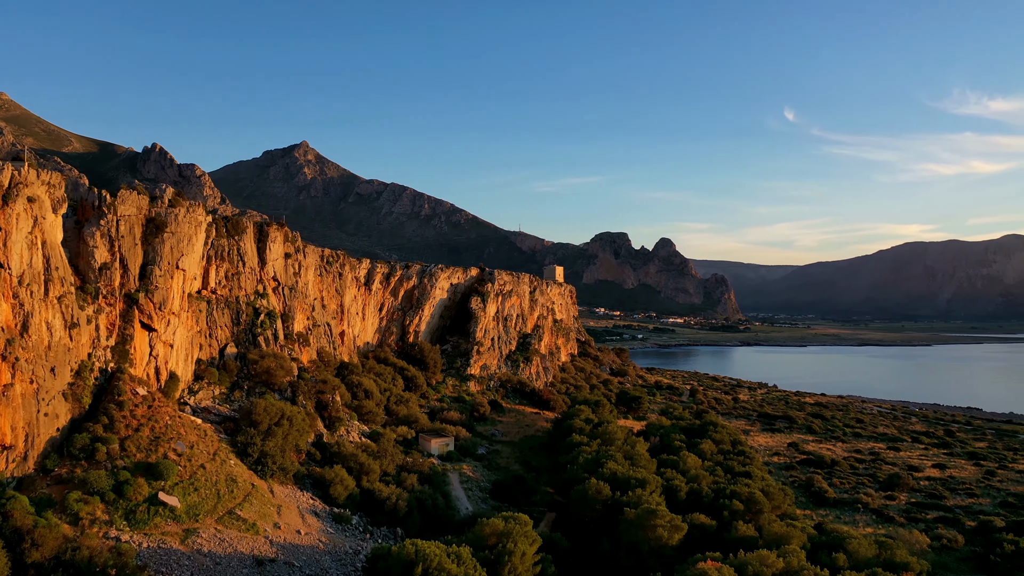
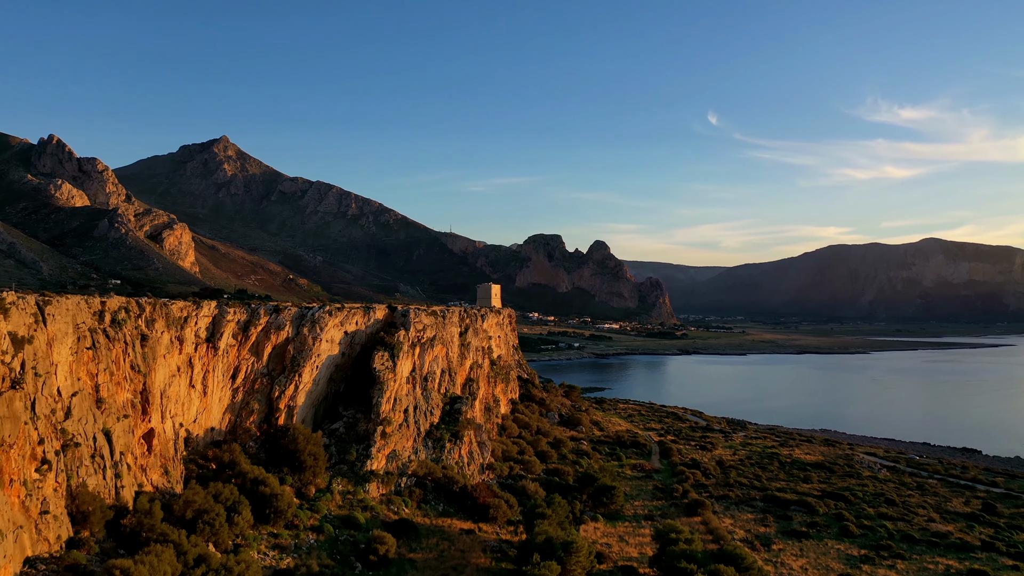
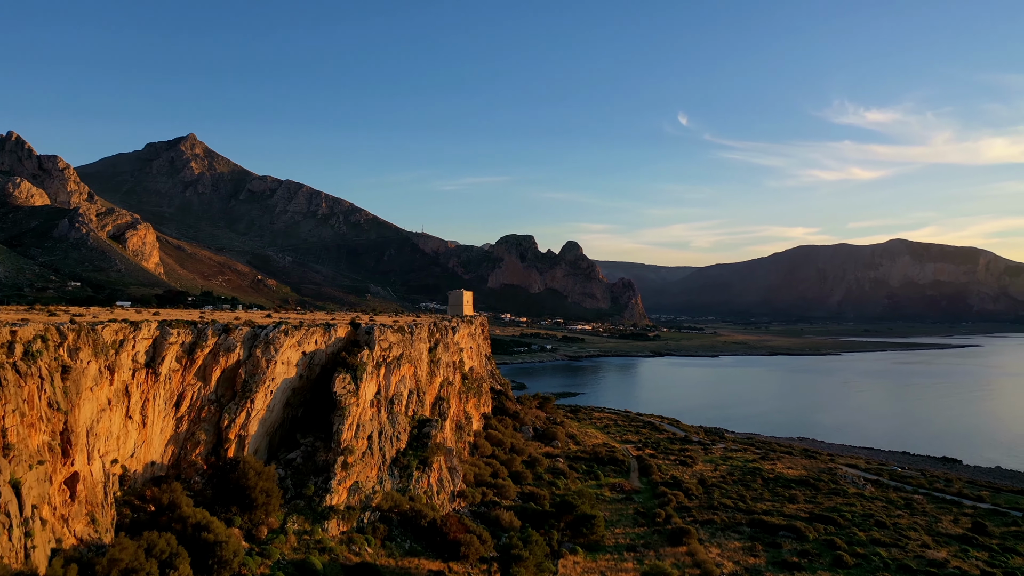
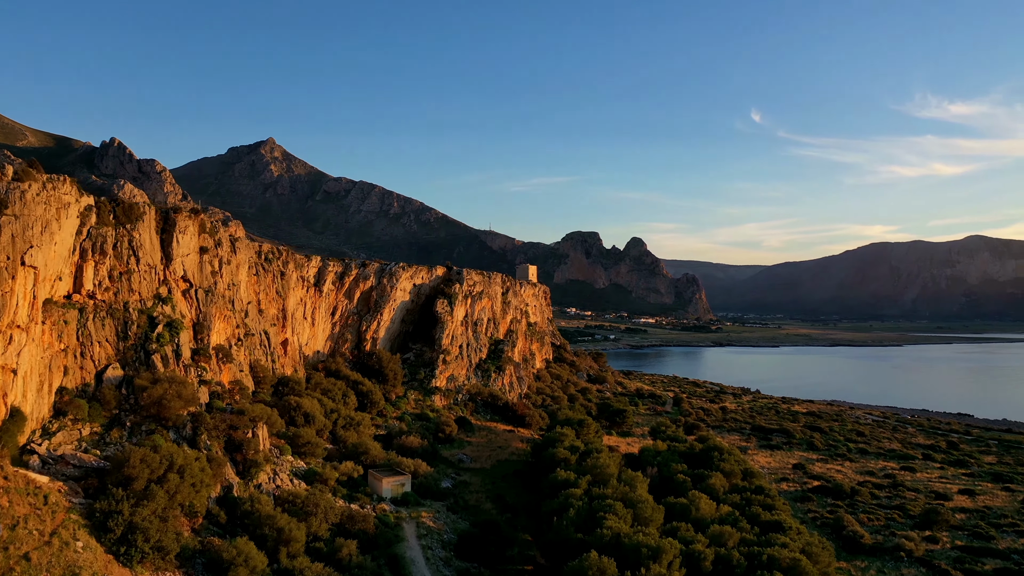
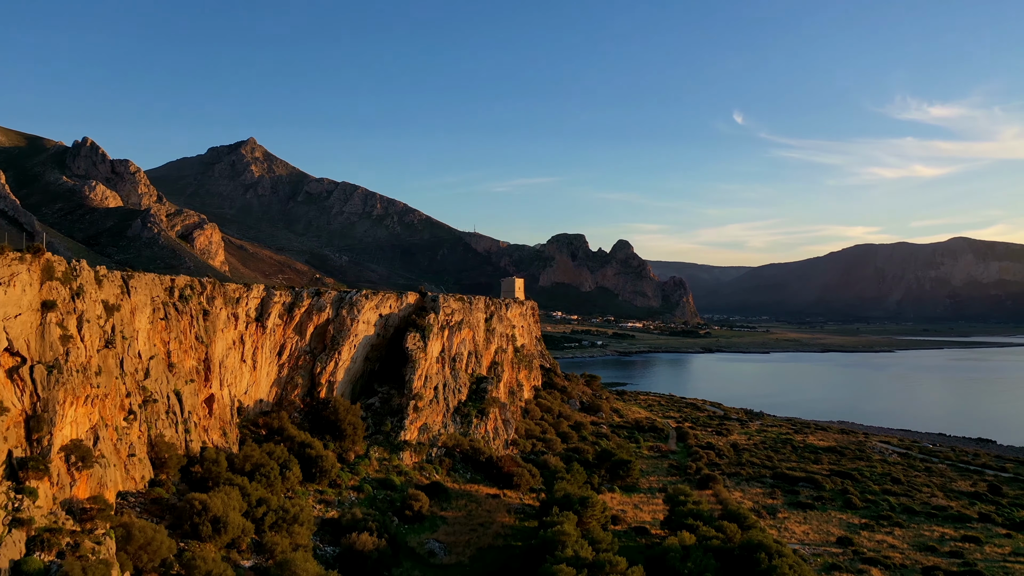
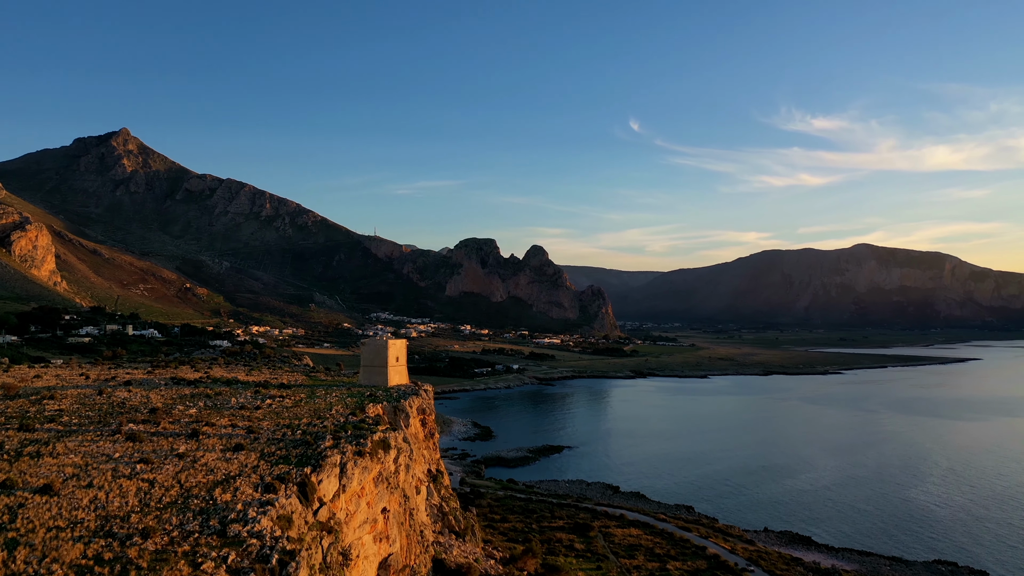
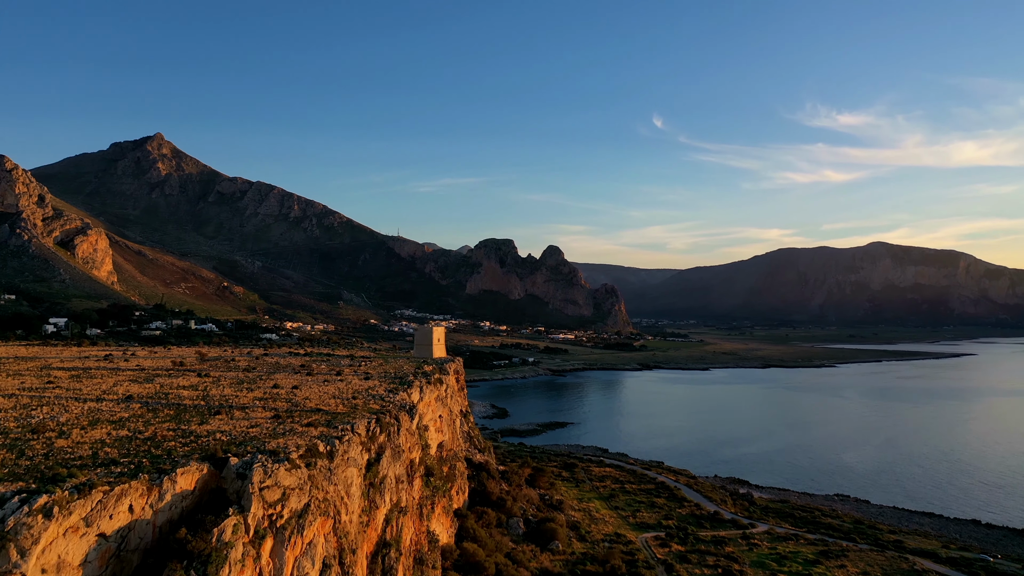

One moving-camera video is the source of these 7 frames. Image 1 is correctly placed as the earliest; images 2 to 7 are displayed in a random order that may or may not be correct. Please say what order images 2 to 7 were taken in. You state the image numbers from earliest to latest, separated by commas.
4, 5, 2, 3, 7, 6
